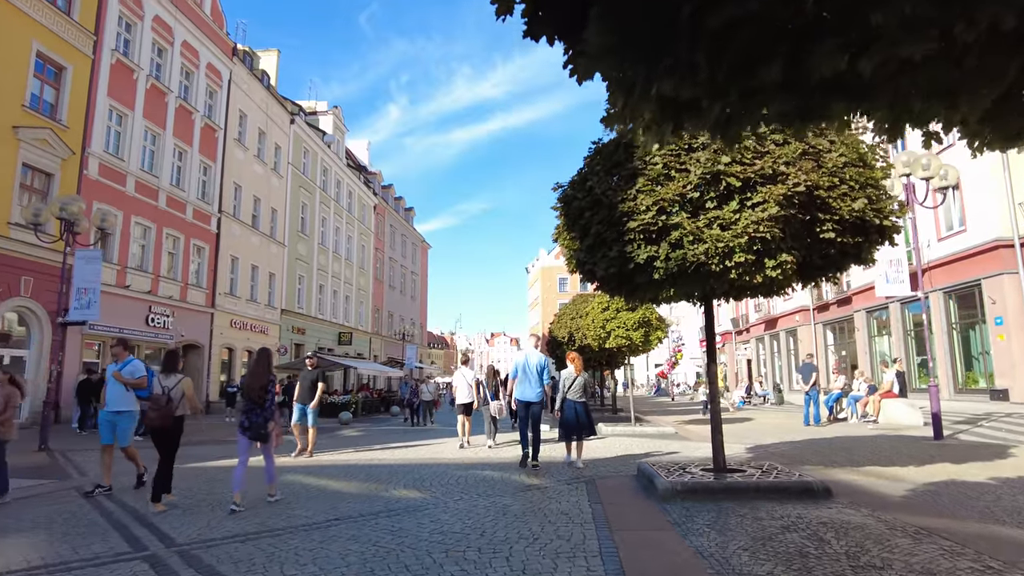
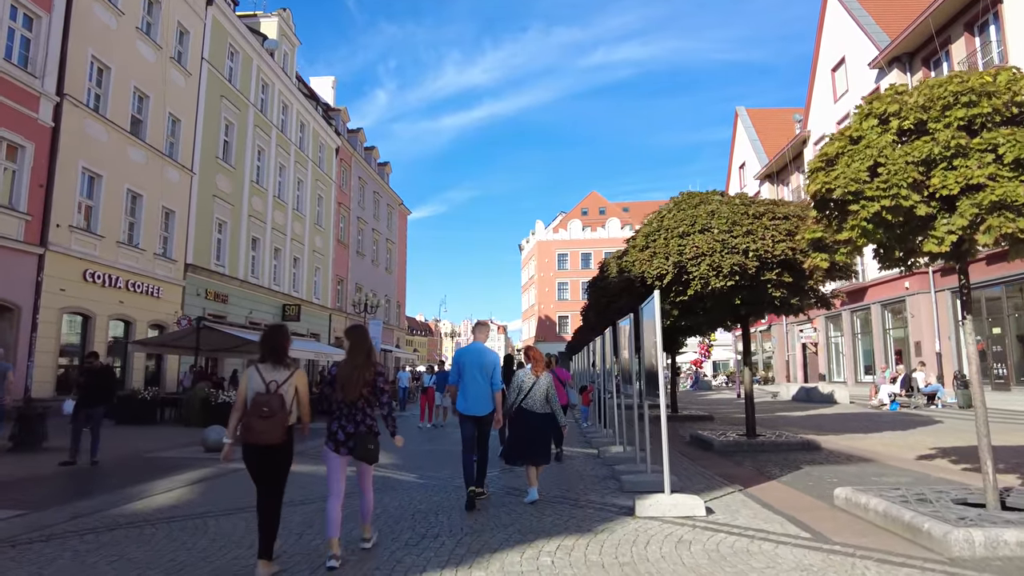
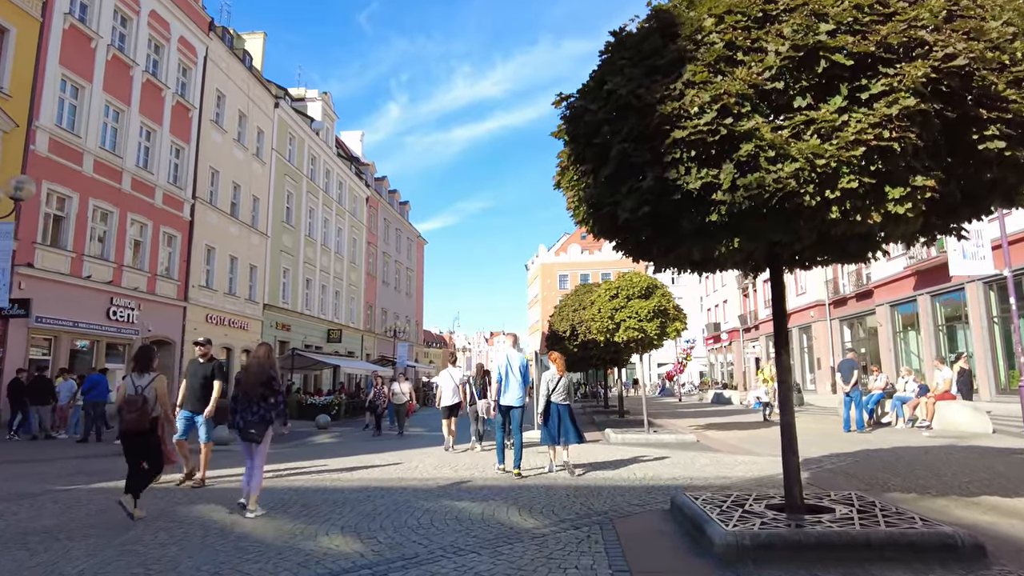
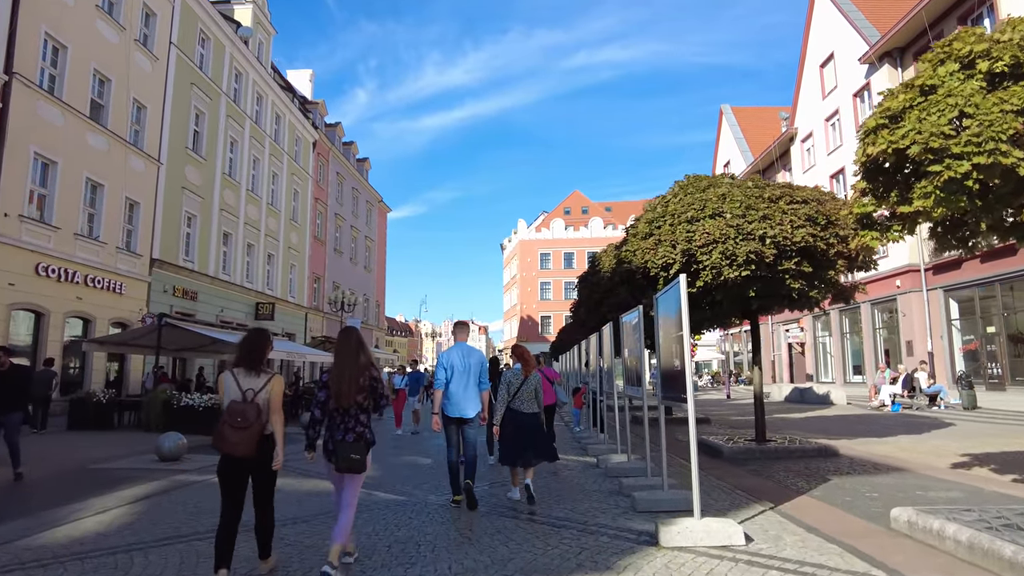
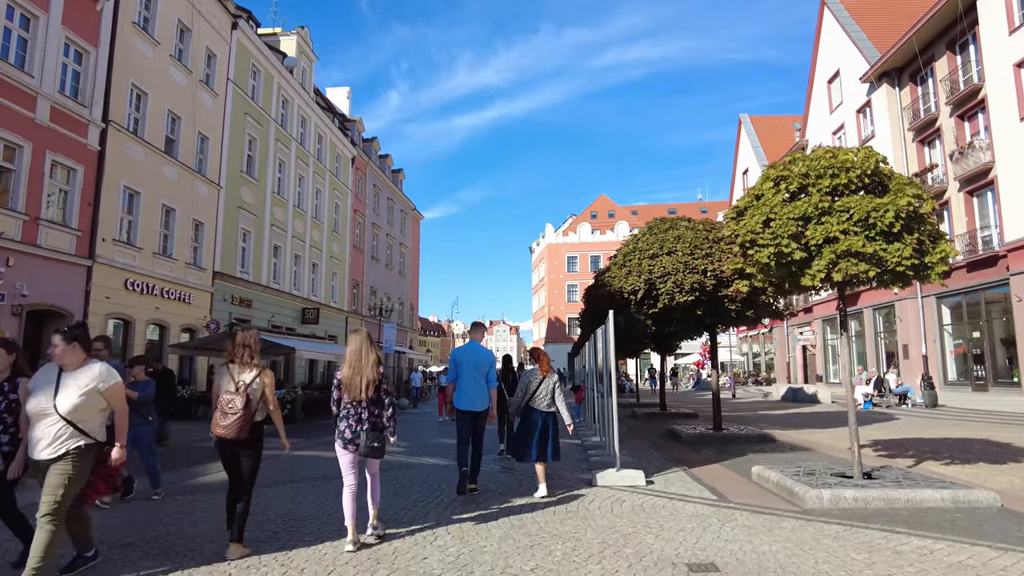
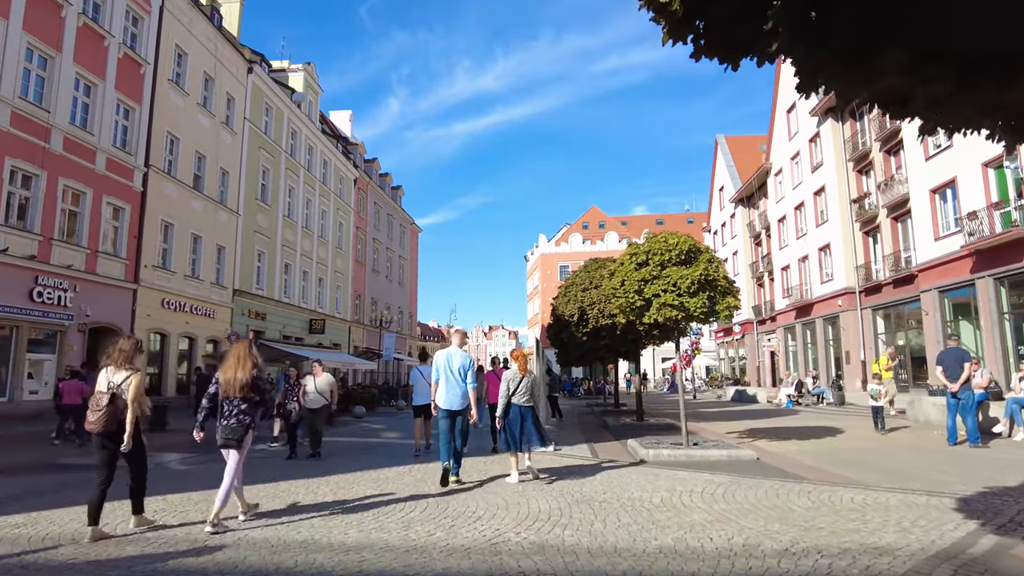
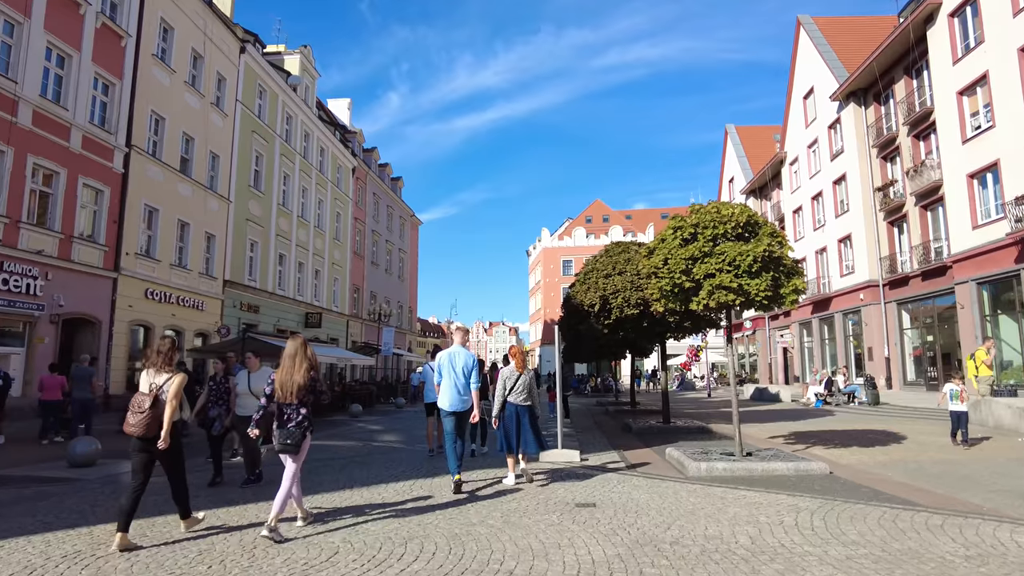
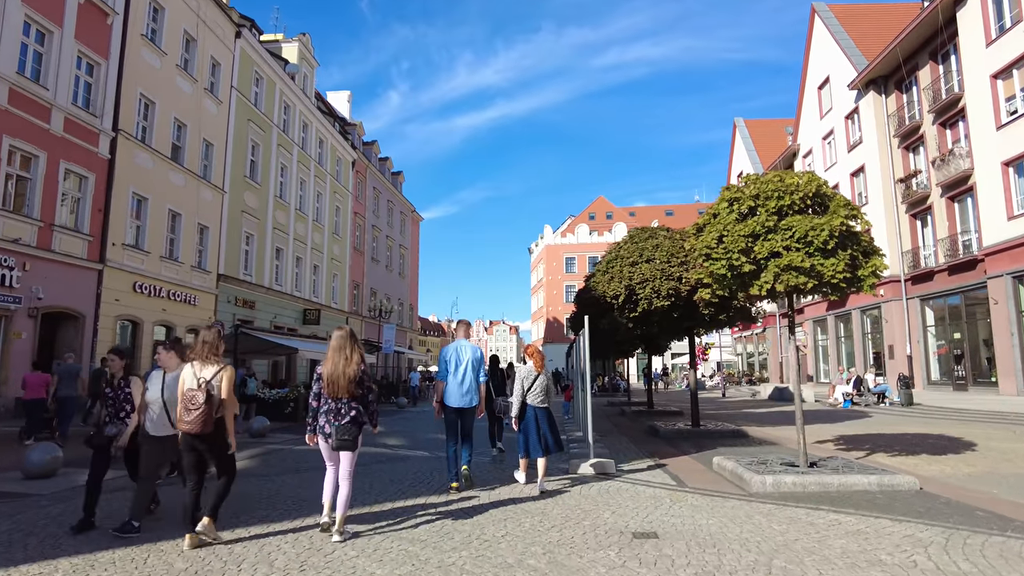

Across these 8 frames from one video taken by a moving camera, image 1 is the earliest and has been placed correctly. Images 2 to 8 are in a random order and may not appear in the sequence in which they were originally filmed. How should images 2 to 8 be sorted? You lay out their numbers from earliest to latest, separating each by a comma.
3, 6, 7, 8, 5, 2, 4
